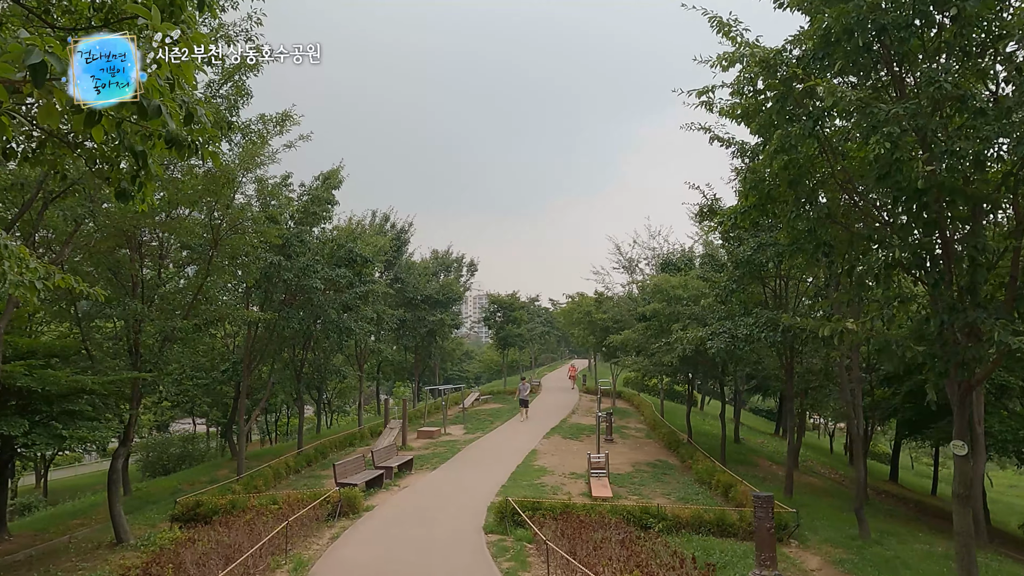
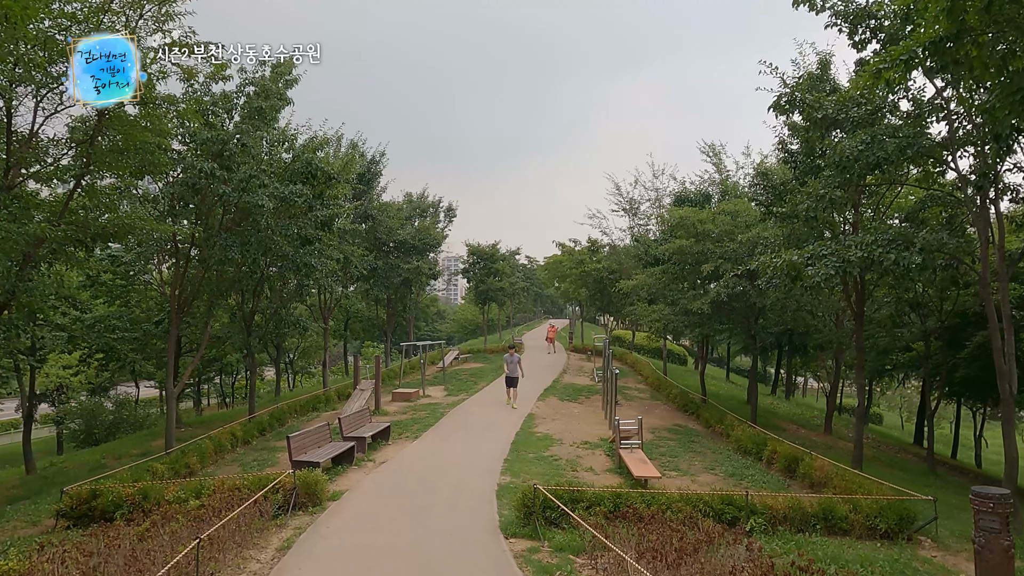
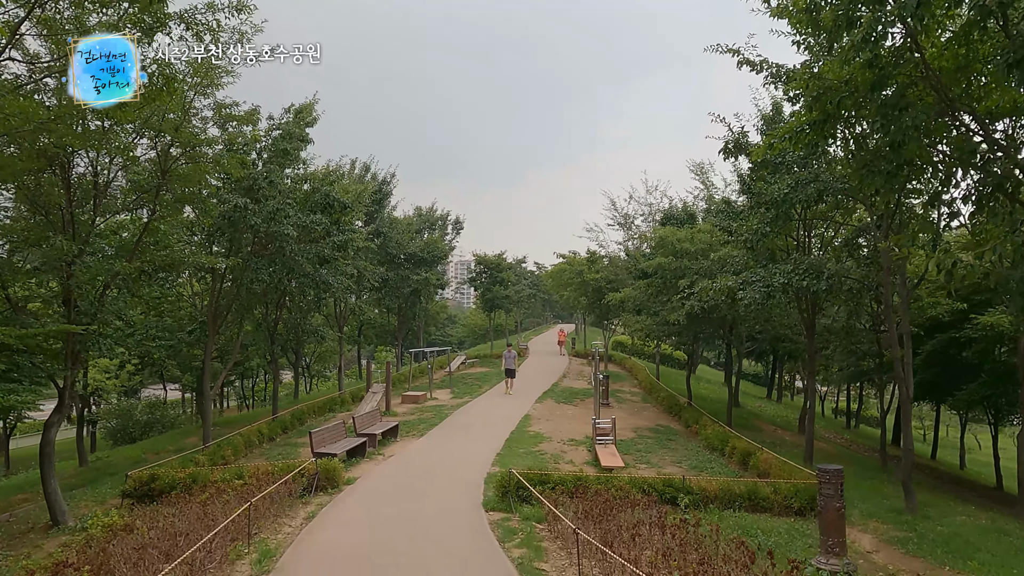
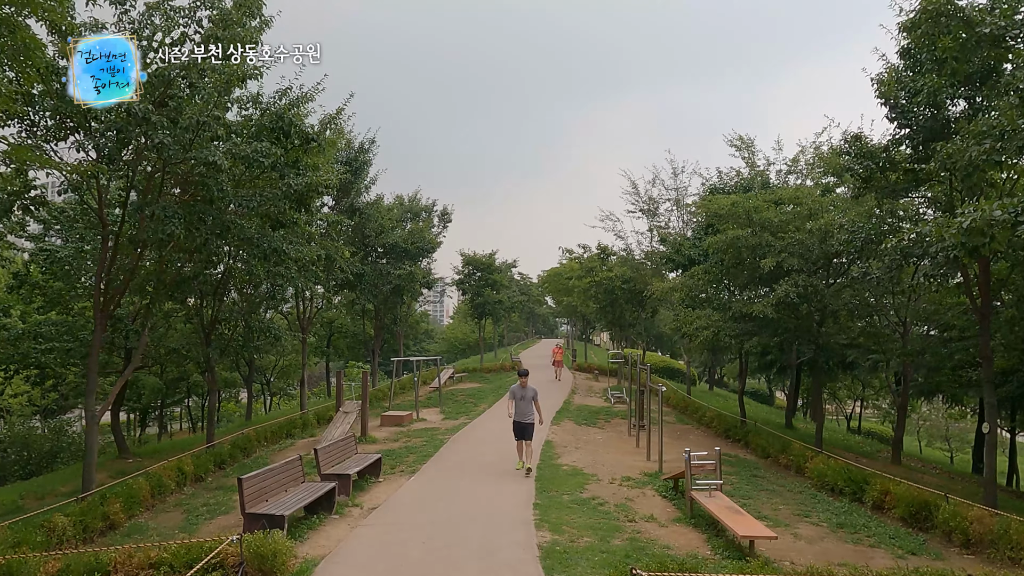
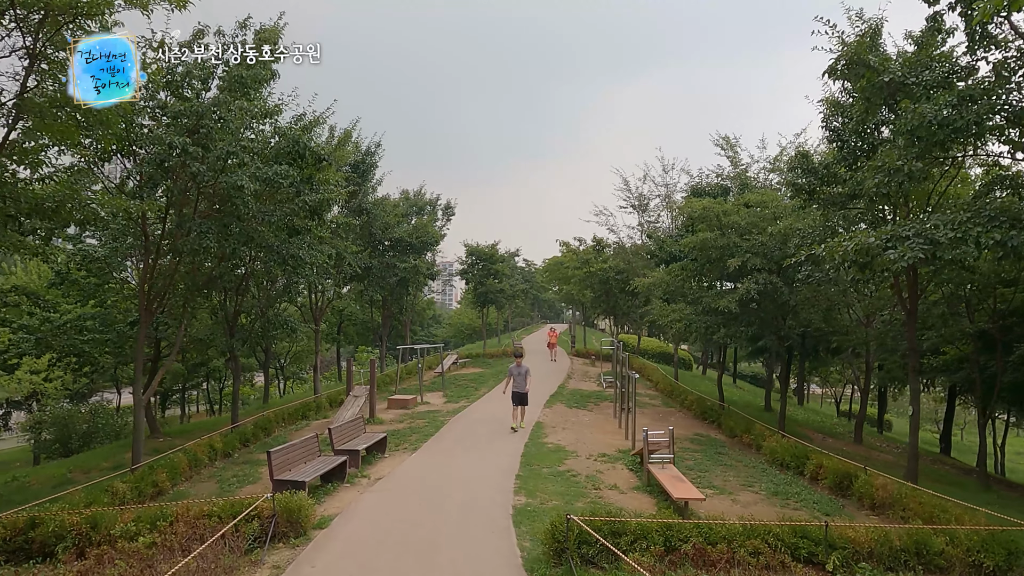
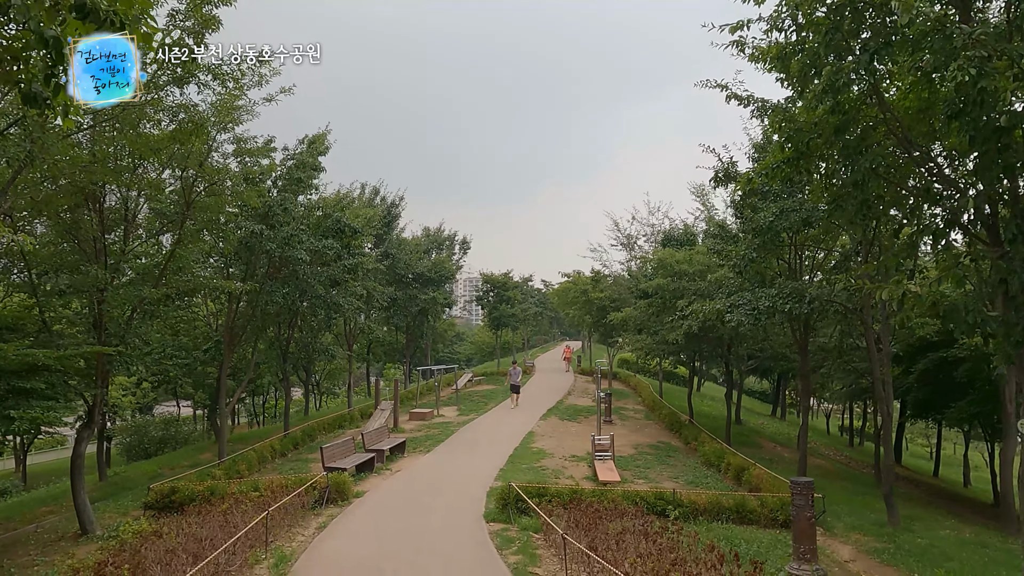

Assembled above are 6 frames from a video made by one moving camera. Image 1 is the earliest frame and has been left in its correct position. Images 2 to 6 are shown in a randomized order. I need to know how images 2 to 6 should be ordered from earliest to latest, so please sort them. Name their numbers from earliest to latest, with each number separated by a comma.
6, 3, 2, 5, 4
